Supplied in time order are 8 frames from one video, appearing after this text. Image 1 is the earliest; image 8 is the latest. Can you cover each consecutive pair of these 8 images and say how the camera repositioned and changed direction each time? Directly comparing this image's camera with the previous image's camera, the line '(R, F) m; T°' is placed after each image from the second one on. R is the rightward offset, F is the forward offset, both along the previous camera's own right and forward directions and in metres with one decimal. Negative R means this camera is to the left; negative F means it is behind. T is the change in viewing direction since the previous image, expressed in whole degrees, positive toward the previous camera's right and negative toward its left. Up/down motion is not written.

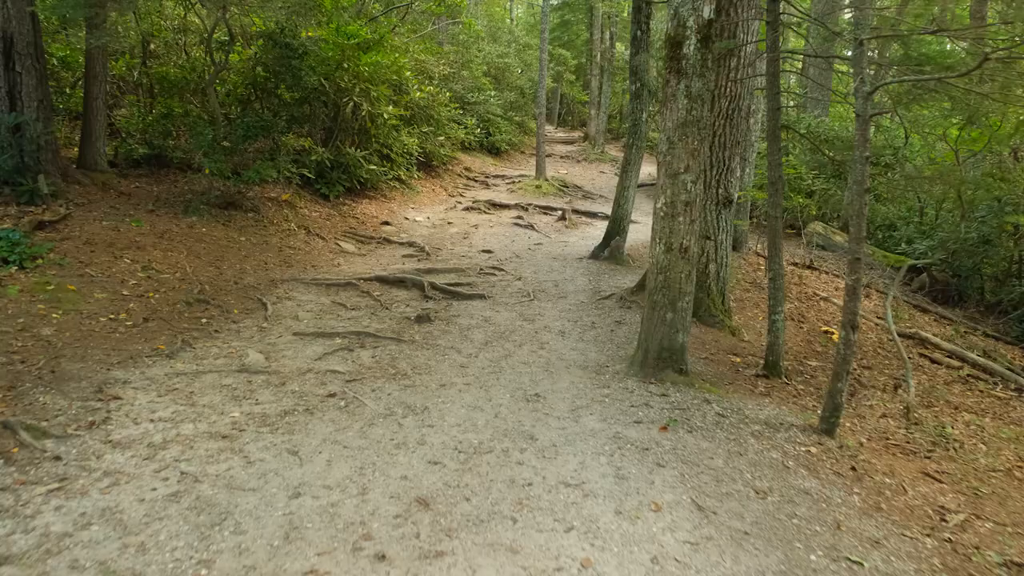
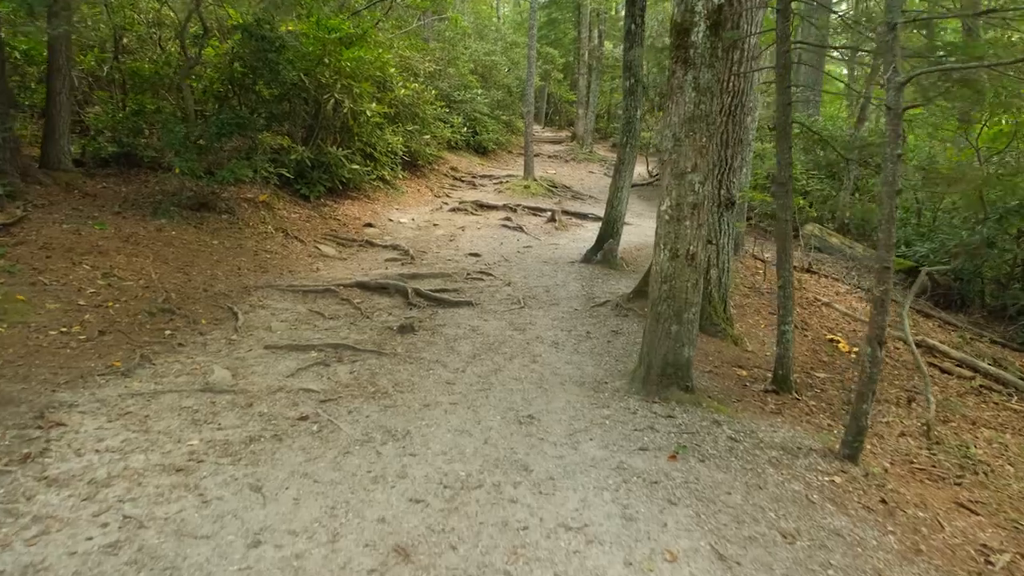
(0.0, +0.4) m; +1°
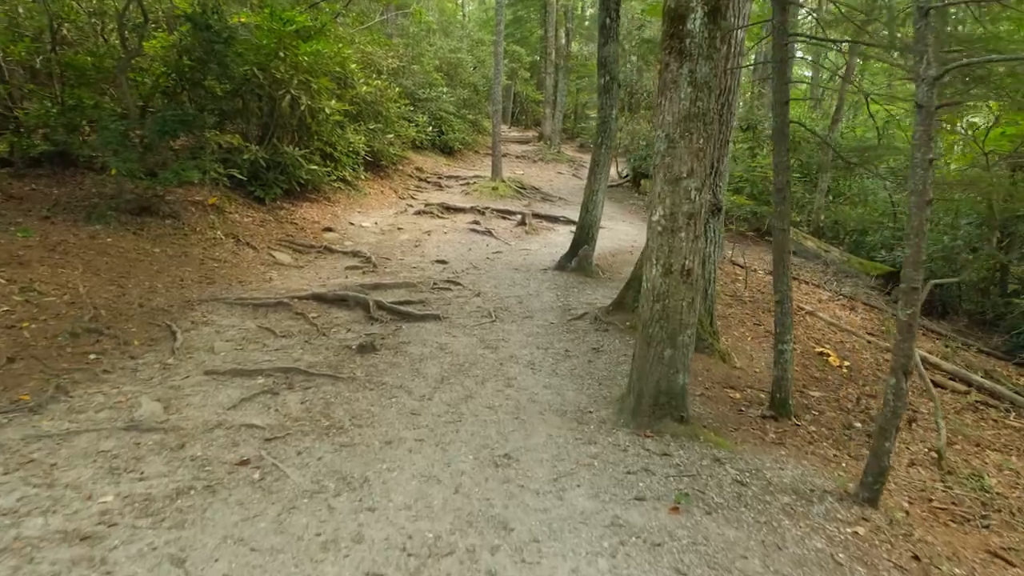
(0.0, +0.6) m; +3°
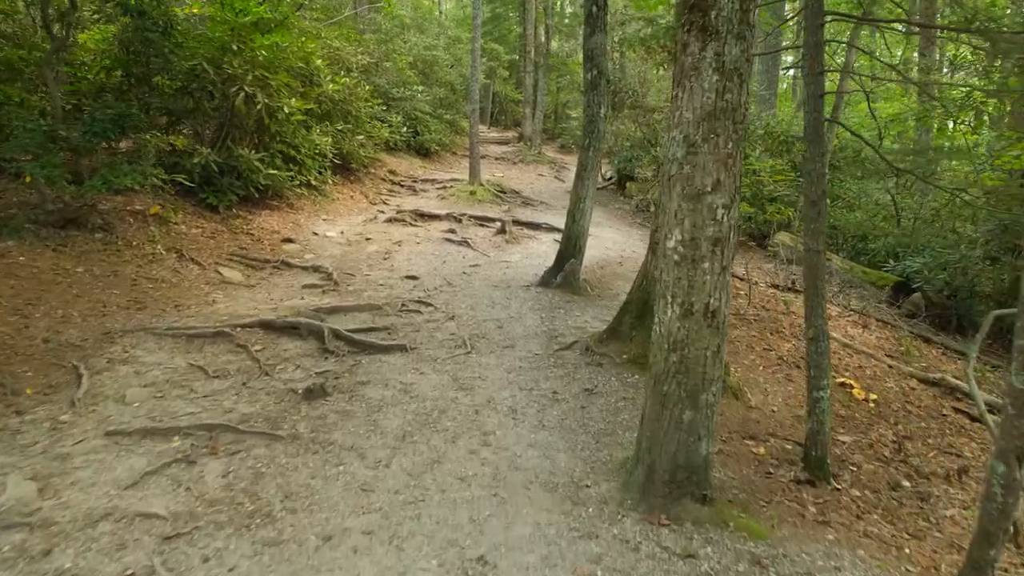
(0.0, +0.9) m; +2°
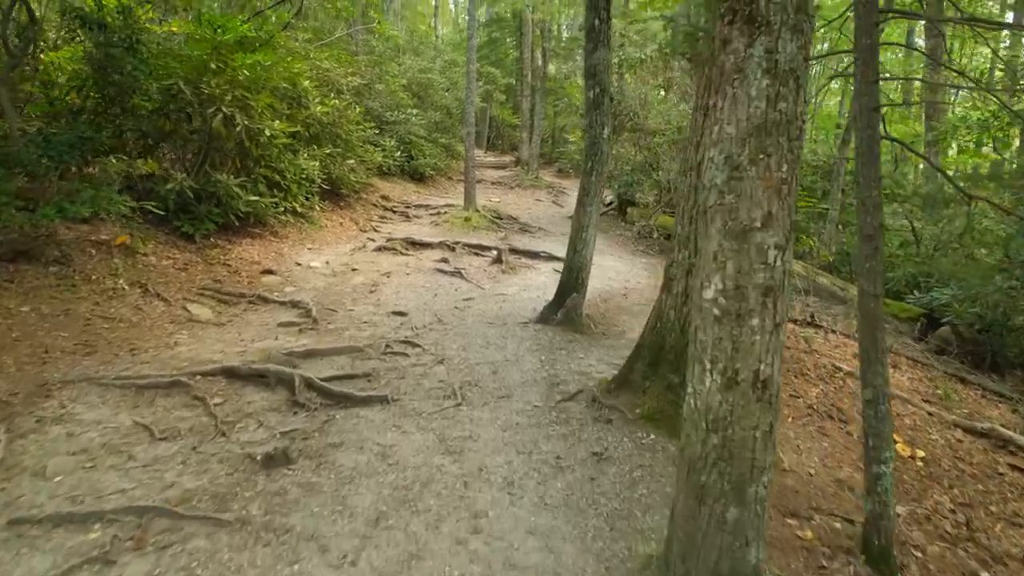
(0.0, +0.7) m; 0°
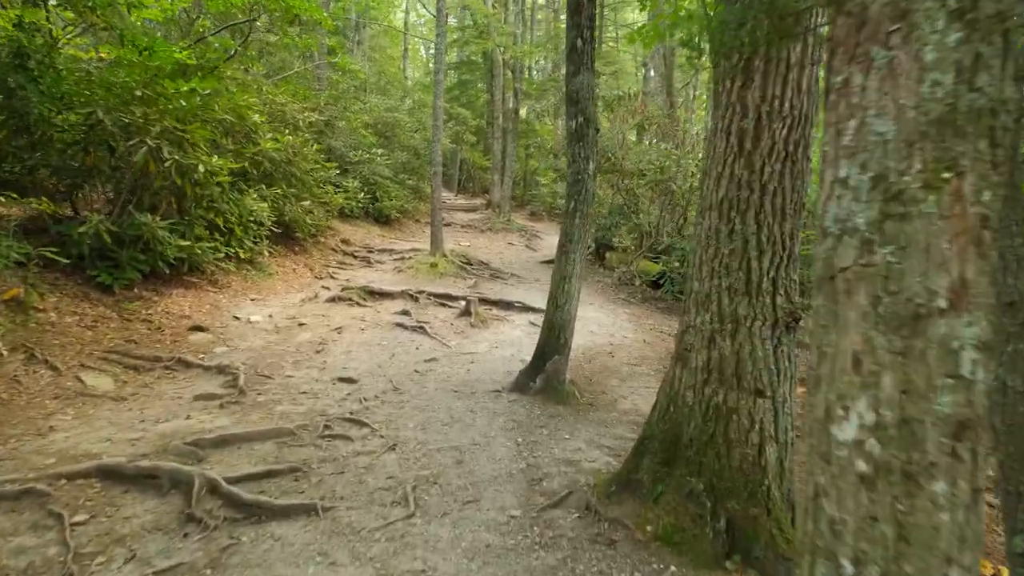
(0.0, +1.2) m; +2°
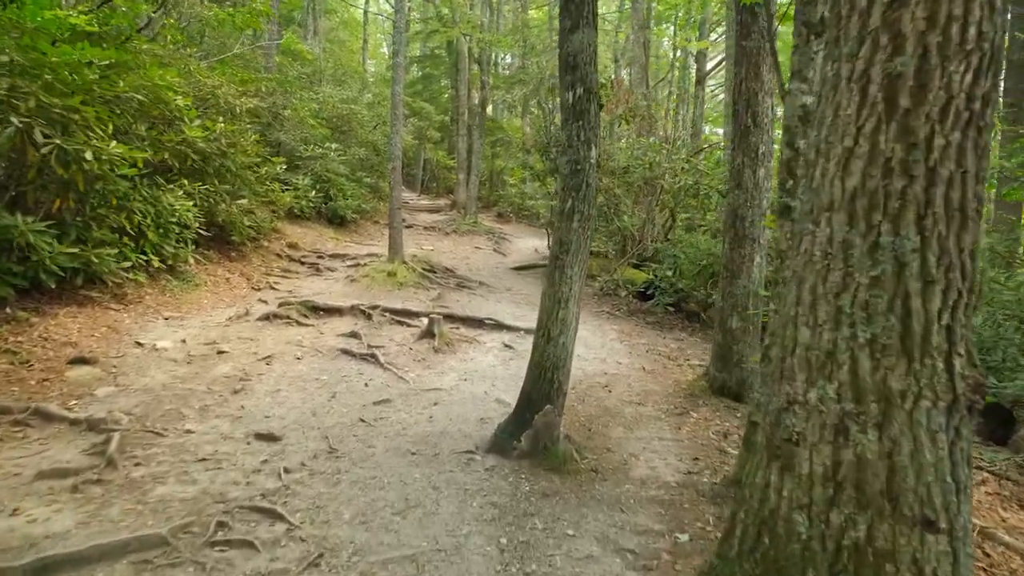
(-0.1, +1.6) m; +3°
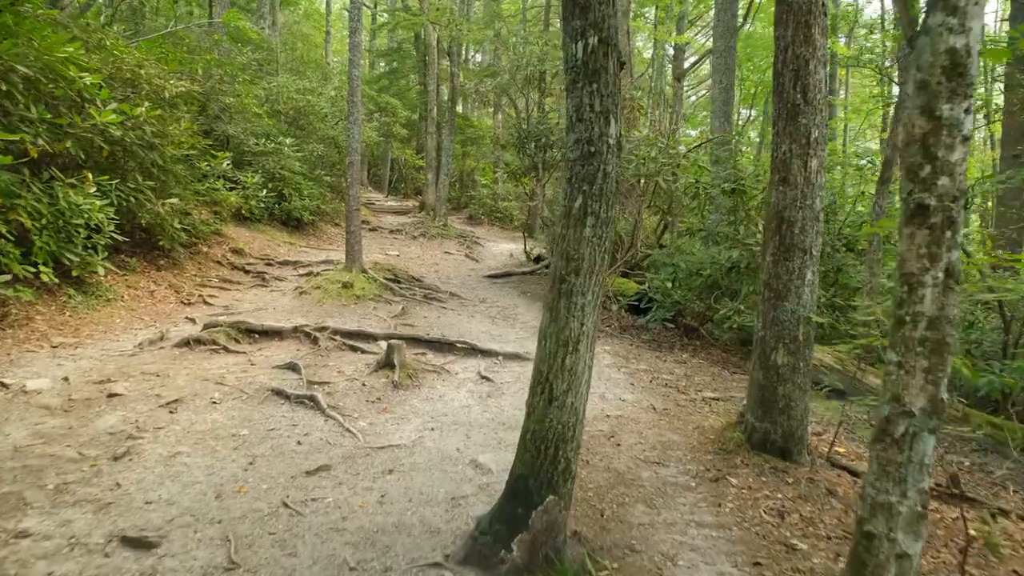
(-0.1, +1.5) m; +2°
